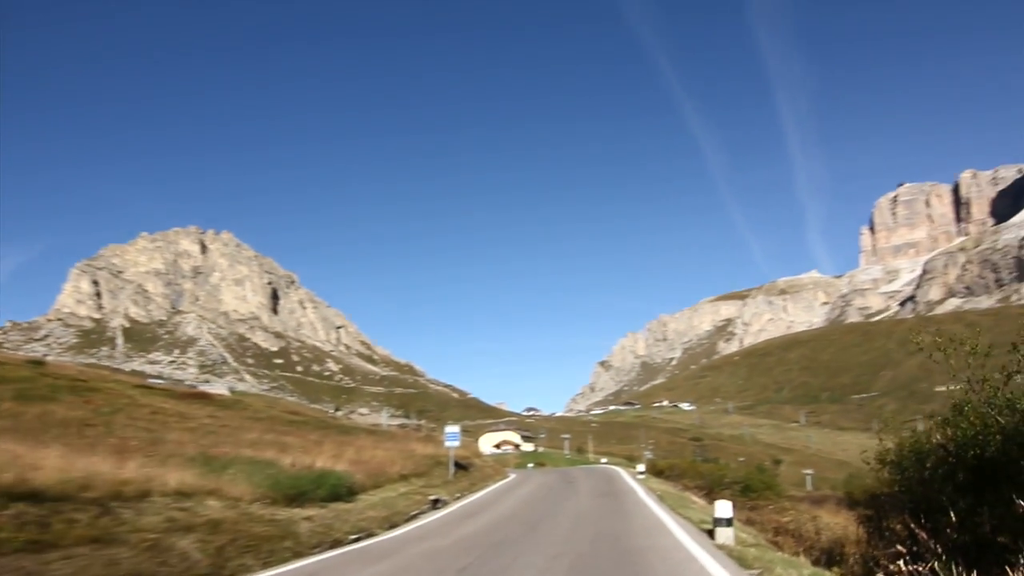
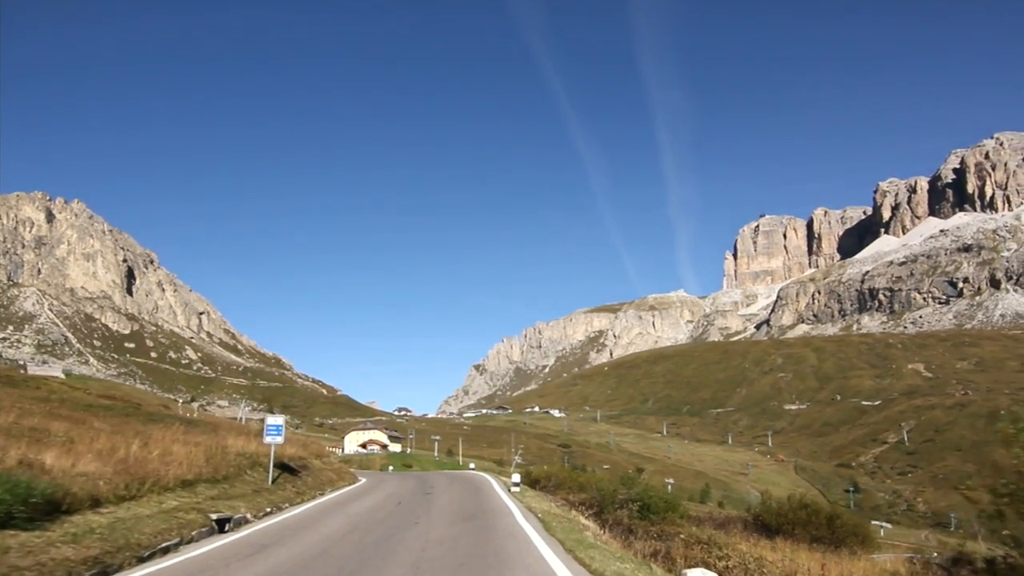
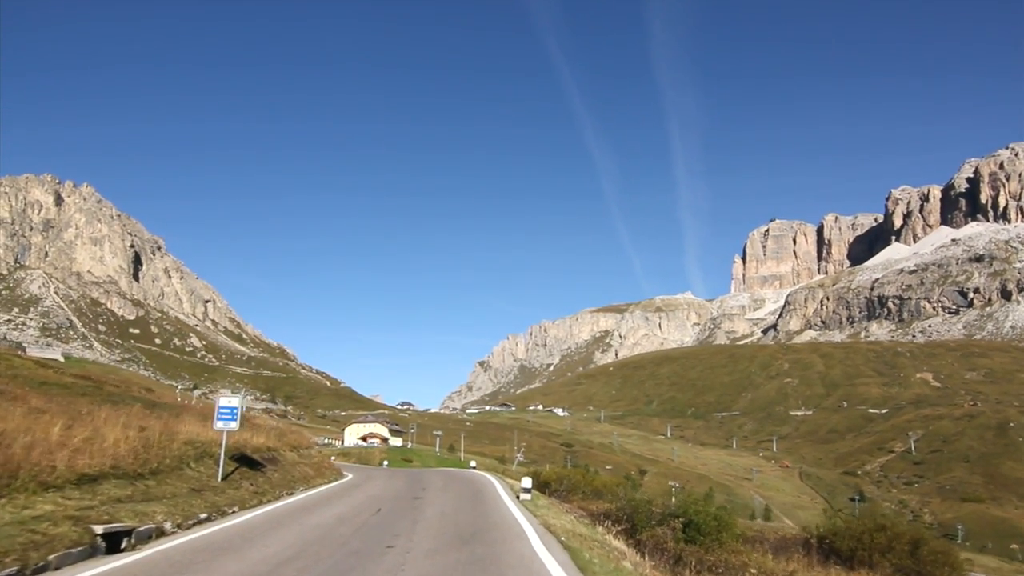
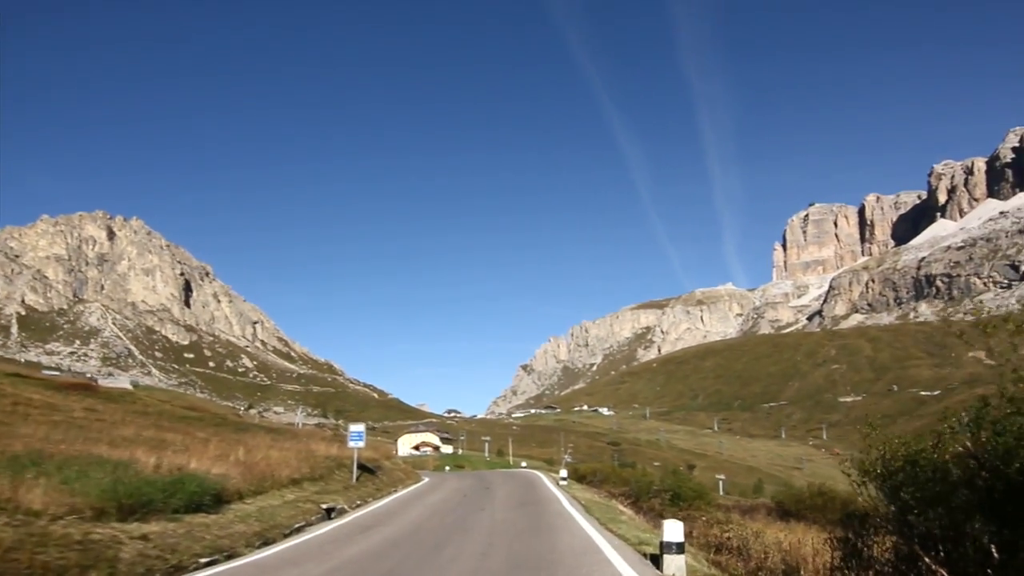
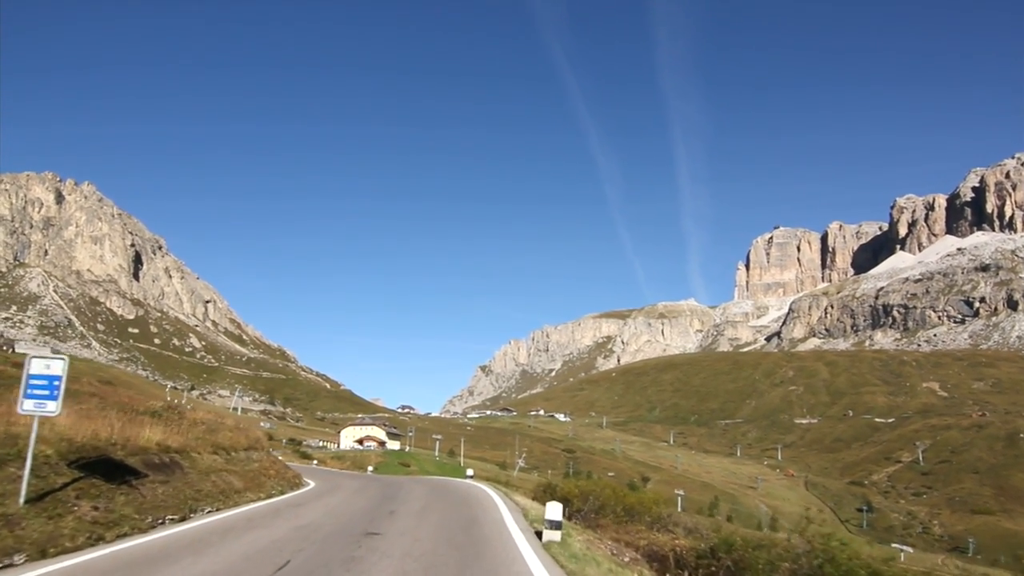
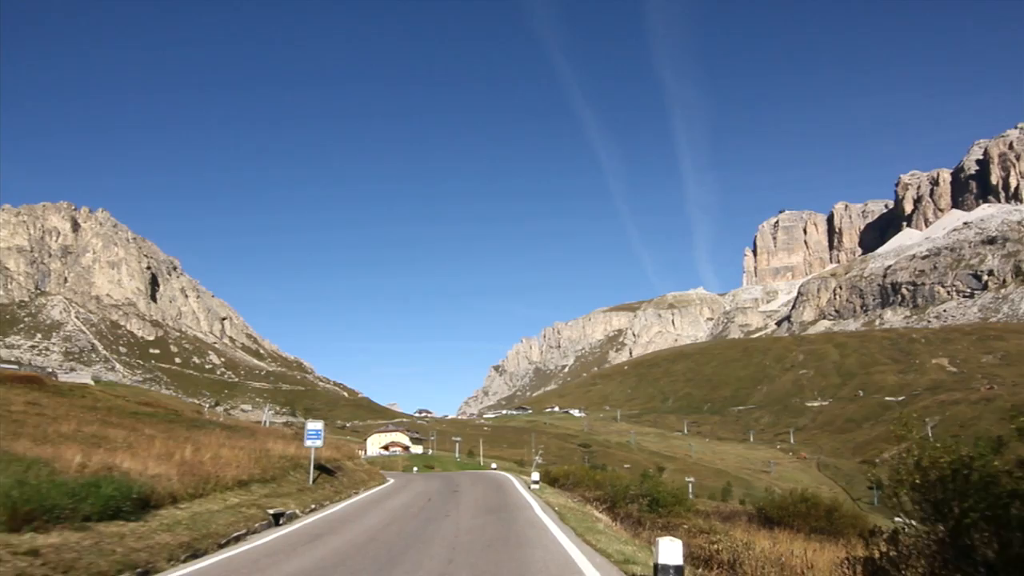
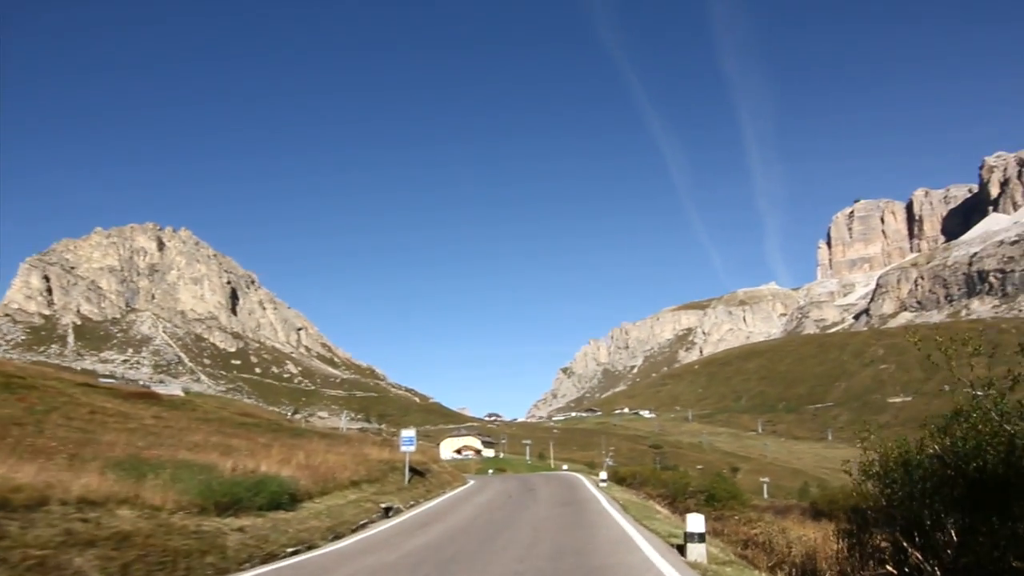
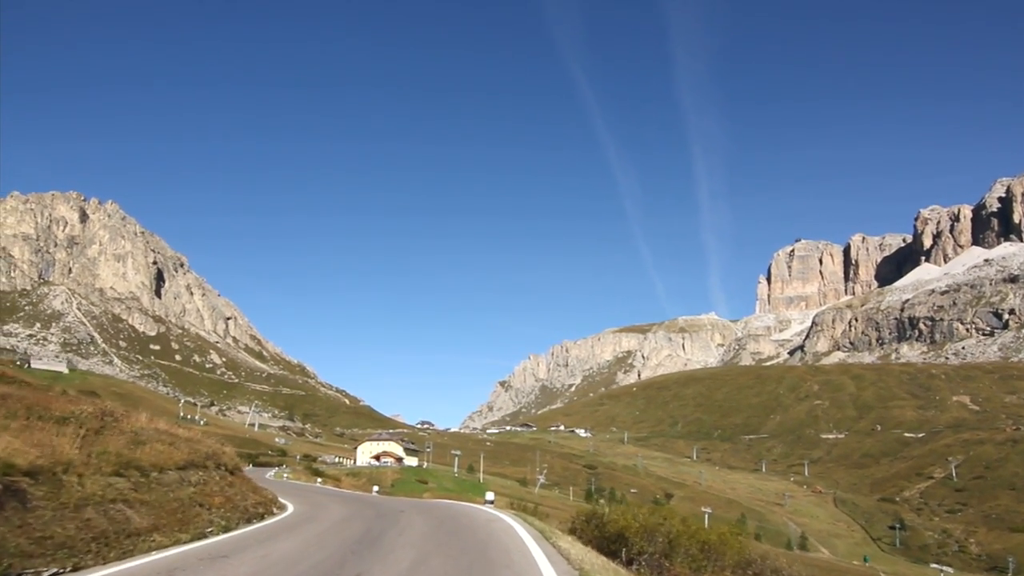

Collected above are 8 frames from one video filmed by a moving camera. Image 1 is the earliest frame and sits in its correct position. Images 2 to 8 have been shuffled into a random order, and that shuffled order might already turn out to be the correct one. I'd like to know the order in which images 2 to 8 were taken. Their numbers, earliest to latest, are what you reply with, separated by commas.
7, 4, 6, 2, 3, 5, 8
